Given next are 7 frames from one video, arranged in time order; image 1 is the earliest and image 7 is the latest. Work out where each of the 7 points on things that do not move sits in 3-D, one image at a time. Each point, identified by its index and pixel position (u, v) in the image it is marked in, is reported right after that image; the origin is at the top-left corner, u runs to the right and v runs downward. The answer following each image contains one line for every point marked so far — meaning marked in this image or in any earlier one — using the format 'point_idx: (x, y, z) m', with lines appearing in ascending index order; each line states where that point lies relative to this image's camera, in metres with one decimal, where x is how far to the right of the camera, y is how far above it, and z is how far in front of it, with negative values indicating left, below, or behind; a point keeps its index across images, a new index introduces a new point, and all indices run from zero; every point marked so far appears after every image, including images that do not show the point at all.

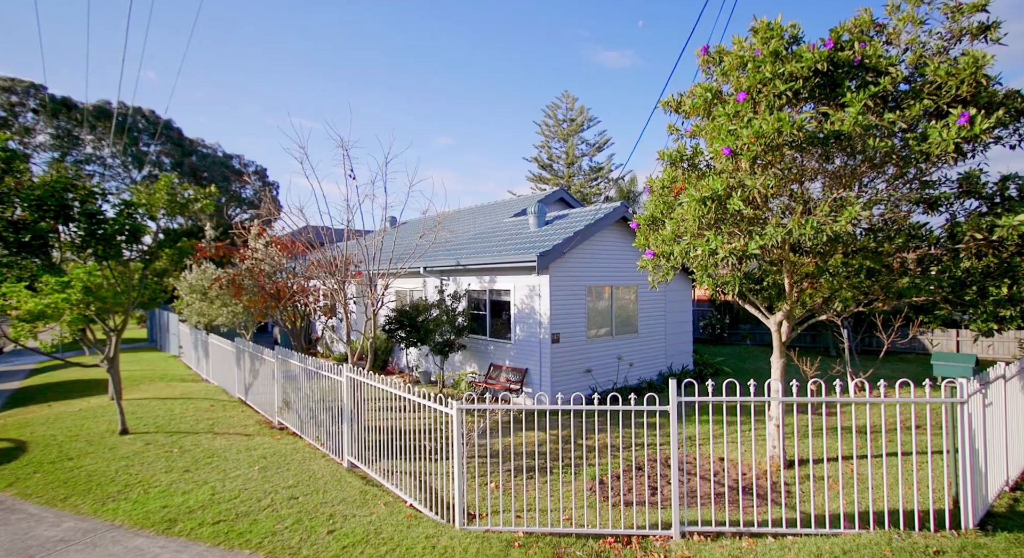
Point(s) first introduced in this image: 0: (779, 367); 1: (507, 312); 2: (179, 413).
0: (+3.1, -1.0, +6.8) m
1: (-0.1, -0.7, +13.0) m
2: (-6.2, -2.5, +10.7) m
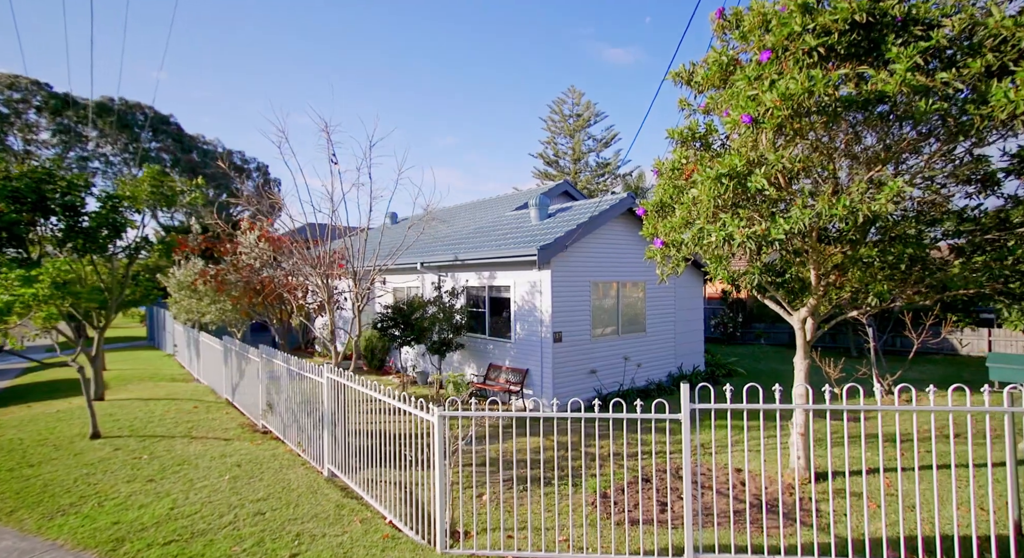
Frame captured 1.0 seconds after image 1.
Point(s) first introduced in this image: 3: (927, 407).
0: (+3.1, -1.0, +6.1) m
1: (-0.1, -0.7, +12.4) m
2: (-6.2, -2.4, +10.1) m
3: (+3.3, -1.0, +4.6) m
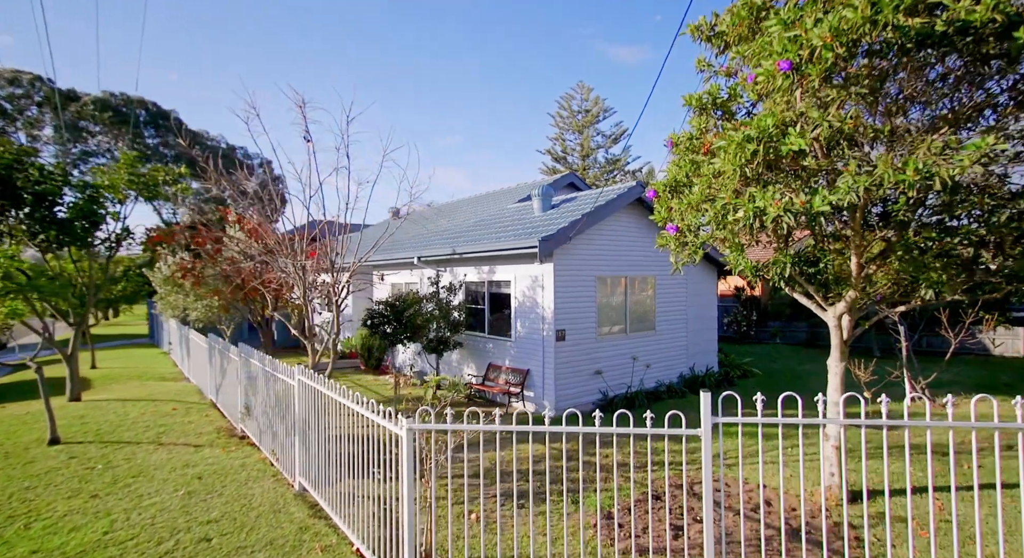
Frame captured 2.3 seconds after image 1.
0: (+3.0, -0.9, +5.3) m
1: (-0.1, -0.5, +11.6) m
2: (-6.2, -2.3, +9.5) m
3: (+3.2, -0.9, +3.8) m
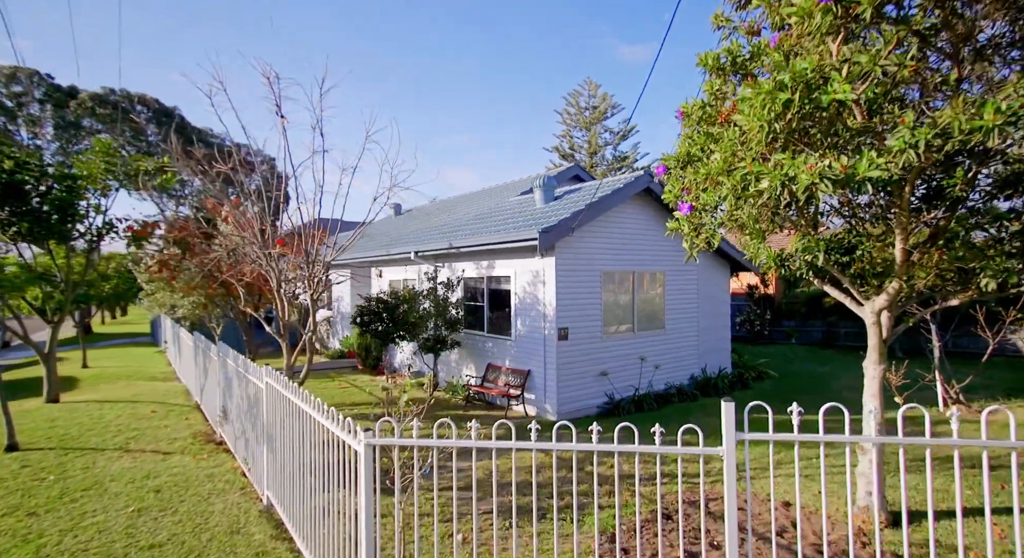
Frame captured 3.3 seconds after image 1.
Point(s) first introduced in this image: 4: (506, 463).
0: (+2.9, -0.8, +4.6) m
1: (-0.1, -0.5, +11.0) m
2: (-6.2, -2.2, +8.9) m
3: (+3.1, -0.9, +3.1) m
4: (-0.1, -2.1, +6.7) m
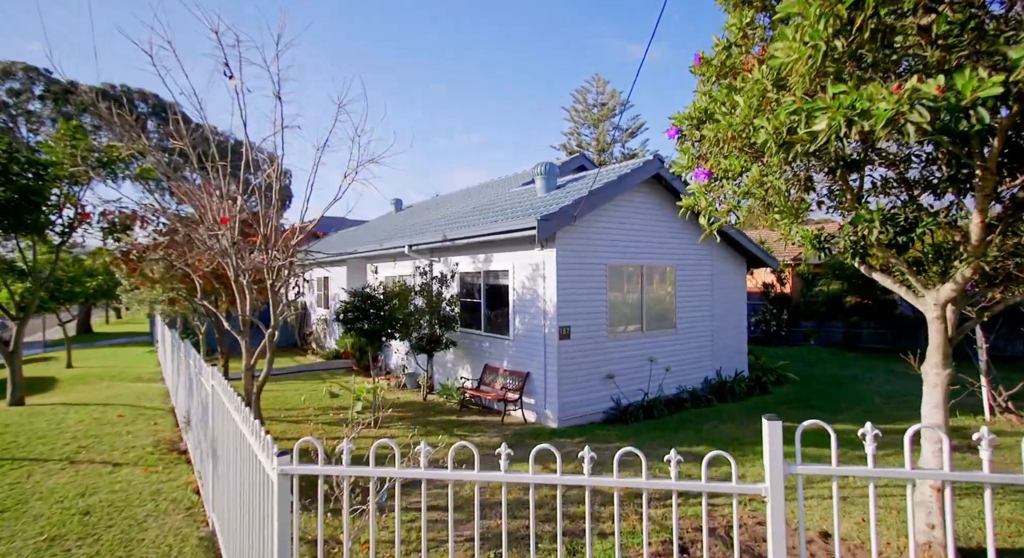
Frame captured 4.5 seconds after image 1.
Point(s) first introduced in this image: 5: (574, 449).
0: (+2.8, -0.7, +3.7) m
1: (-0.1, -0.4, +10.1) m
2: (-6.3, -2.1, +8.2) m
3: (+2.9, -0.8, +2.2) m
4: (-0.2, -2.0, +5.8) m
5: (+0.8, -2.2, +7.6) m
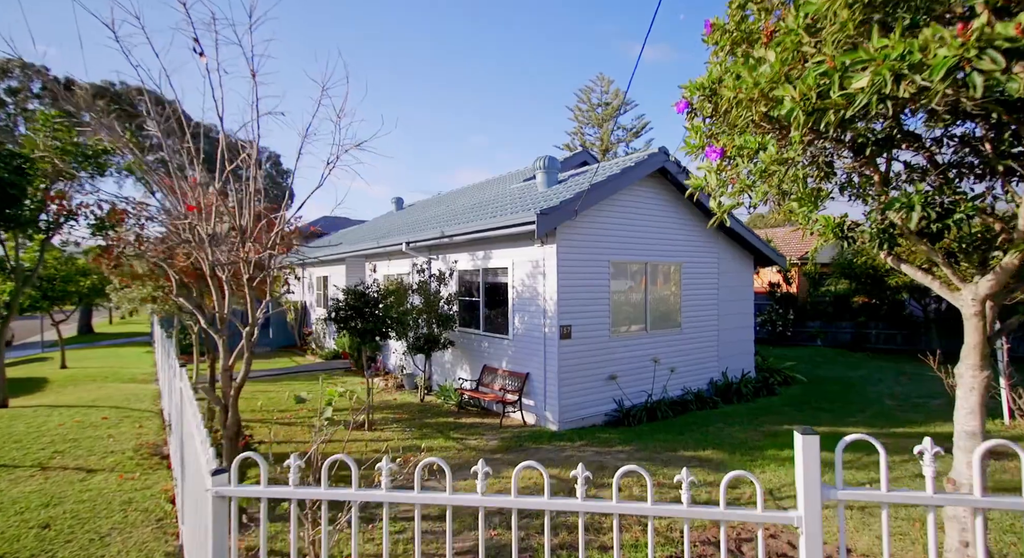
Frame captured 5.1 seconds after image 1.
0: (+2.7, -0.6, +3.4) m
1: (-0.1, -0.3, +9.8) m
2: (-6.3, -2.0, +7.9) m
3: (+2.9, -0.7, +1.9) m
4: (-0.2, -2.0, +5.5) m
5: (+0.8, -2.2, +7.3) m
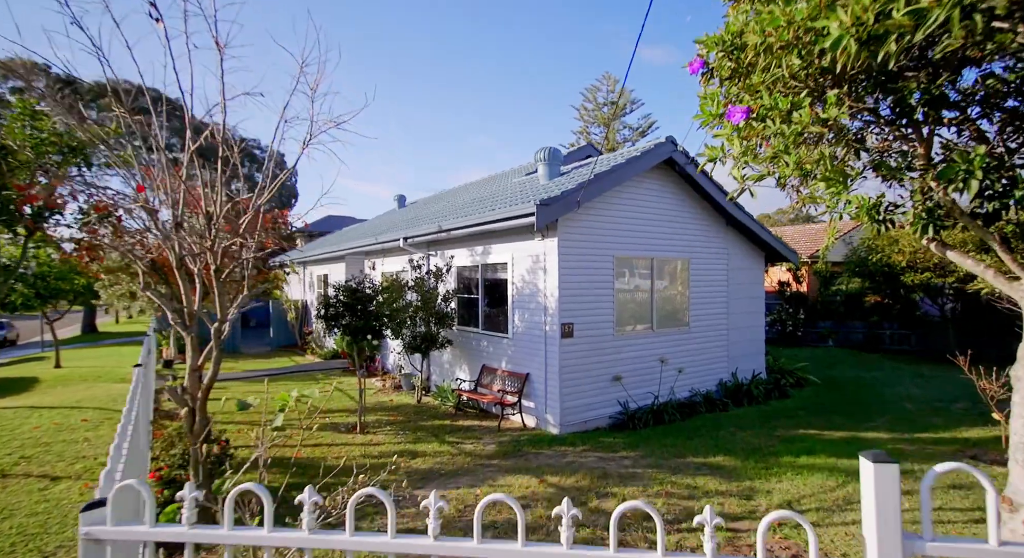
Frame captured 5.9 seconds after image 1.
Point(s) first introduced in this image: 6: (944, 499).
0: (+2.6, -0.6, +2.9) m
1: (-0.1, -0.3, +9.4) m
2: (-6.3, -2.0, +7.5) m
3: (+2.8, -0.6, +1.4) m
4: (-0.2, -1.9, +5.1) m
5: (+0.7, -2.1, +6.8) m
6: (+3.7, -1.9, +5.0) m
